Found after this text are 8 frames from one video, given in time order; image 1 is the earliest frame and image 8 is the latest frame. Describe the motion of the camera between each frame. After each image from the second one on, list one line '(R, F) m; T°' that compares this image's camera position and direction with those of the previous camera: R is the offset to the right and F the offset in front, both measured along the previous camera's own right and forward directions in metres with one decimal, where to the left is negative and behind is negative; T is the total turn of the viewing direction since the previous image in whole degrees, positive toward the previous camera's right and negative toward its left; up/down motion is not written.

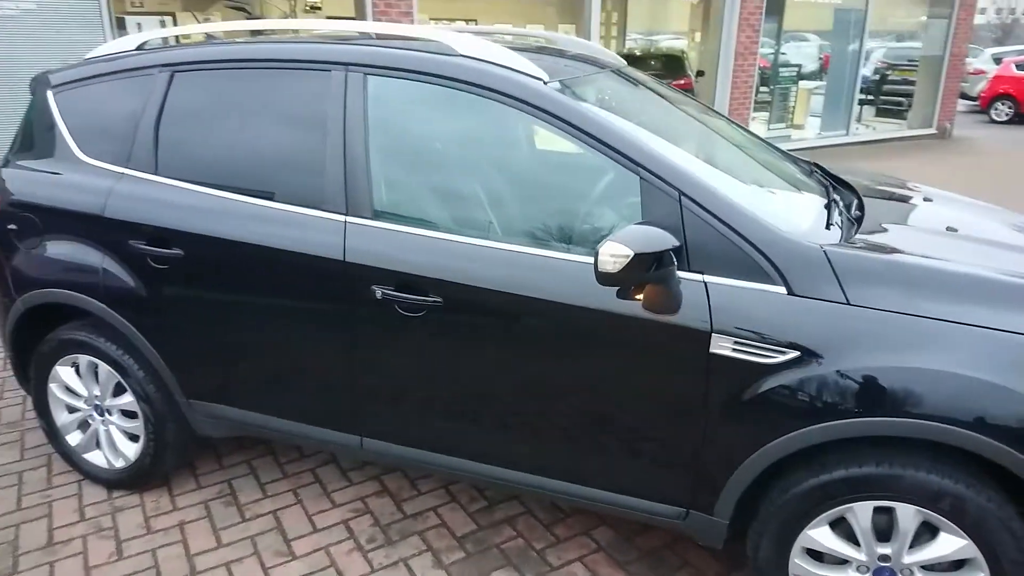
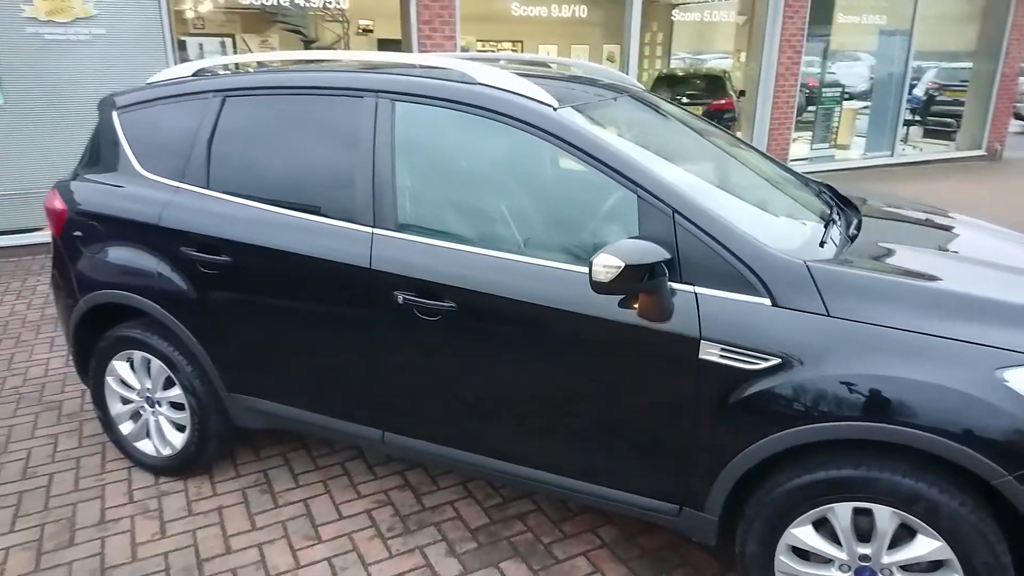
(+0.1, -0.2) m; -3°
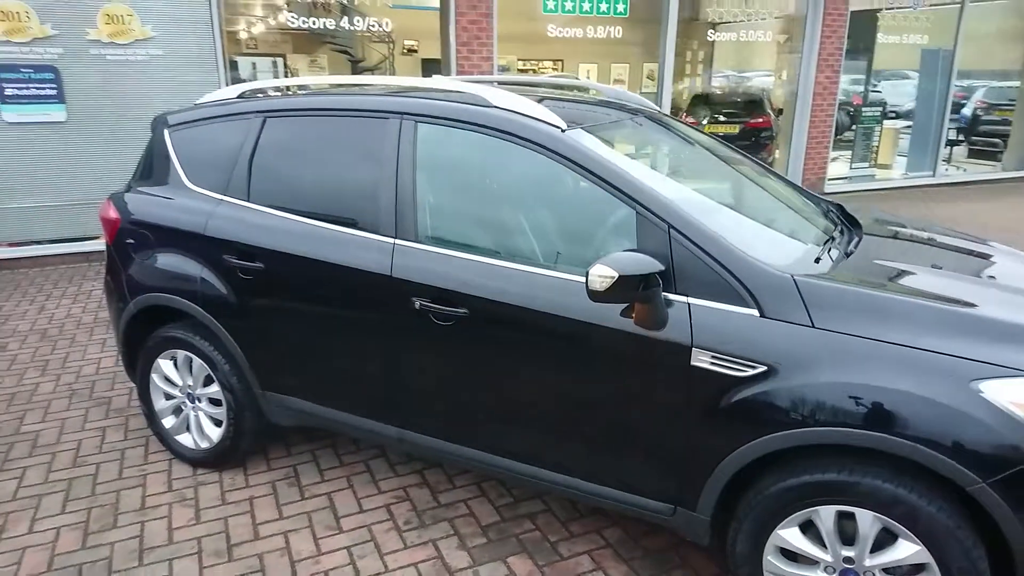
(+0.1, -0.2) m; -3°
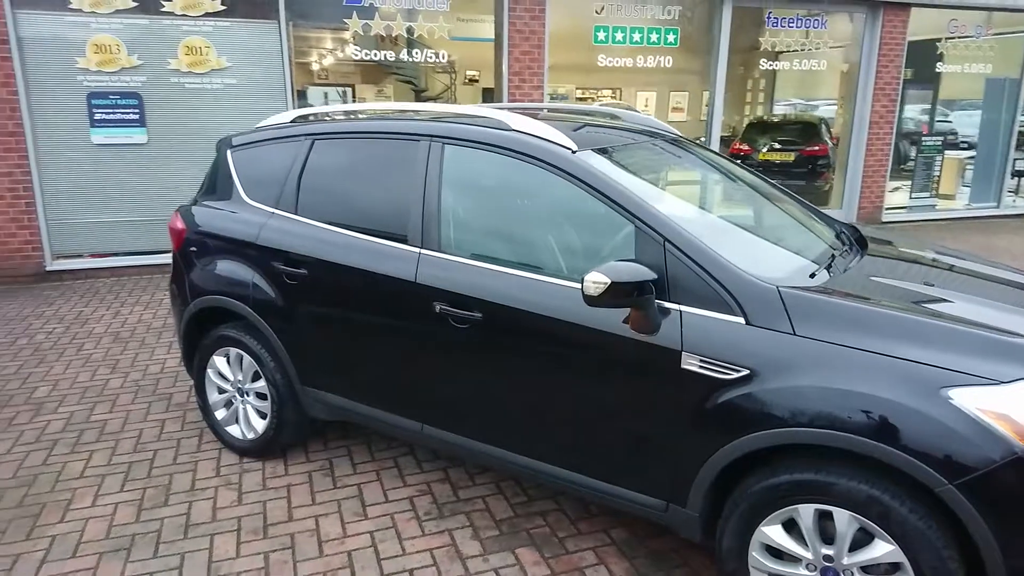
(+0.2, -0.2) m; -5°
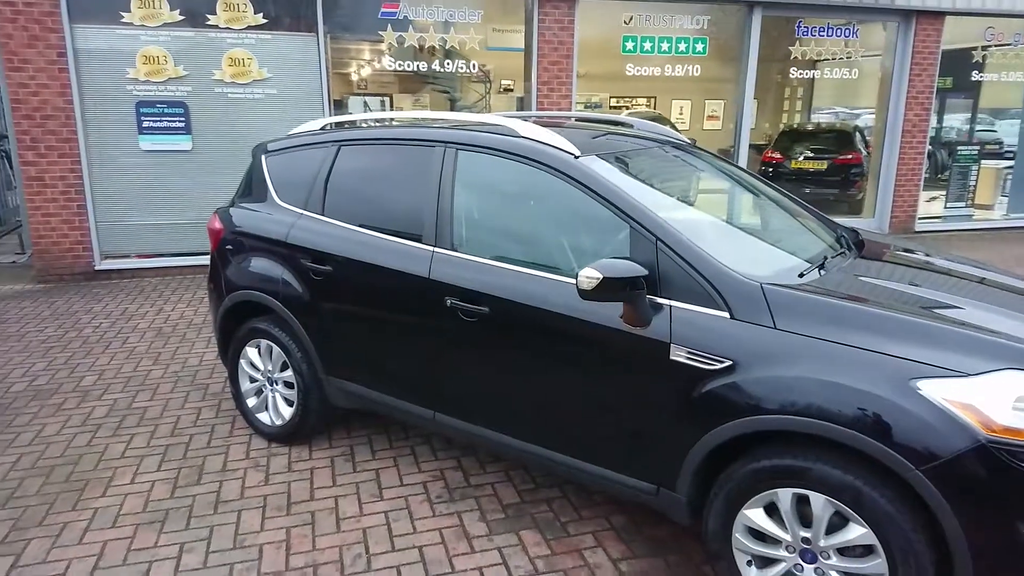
(+0.1, -0.2) m; -3°
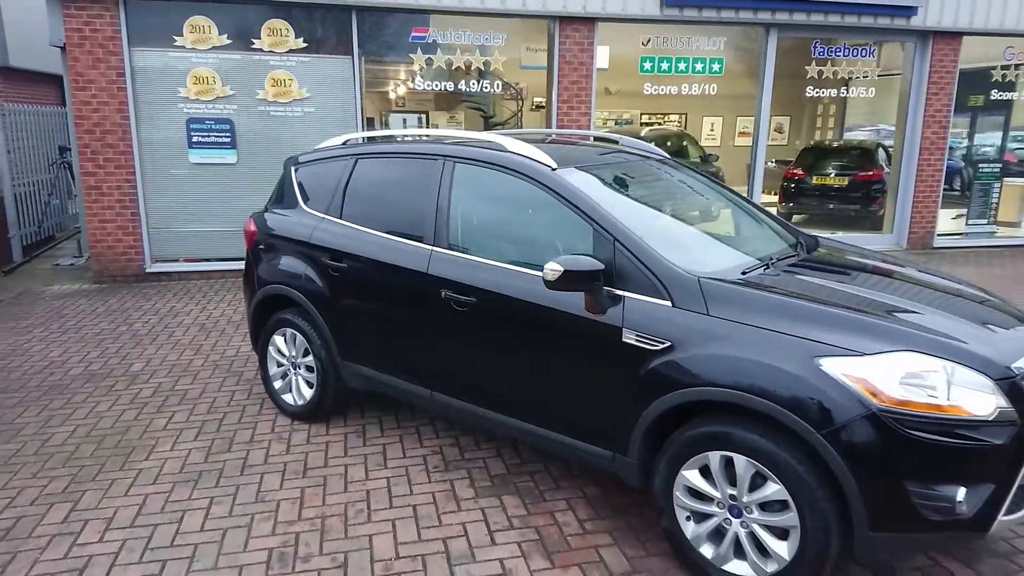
(+0.2, -0.4) m; -3°
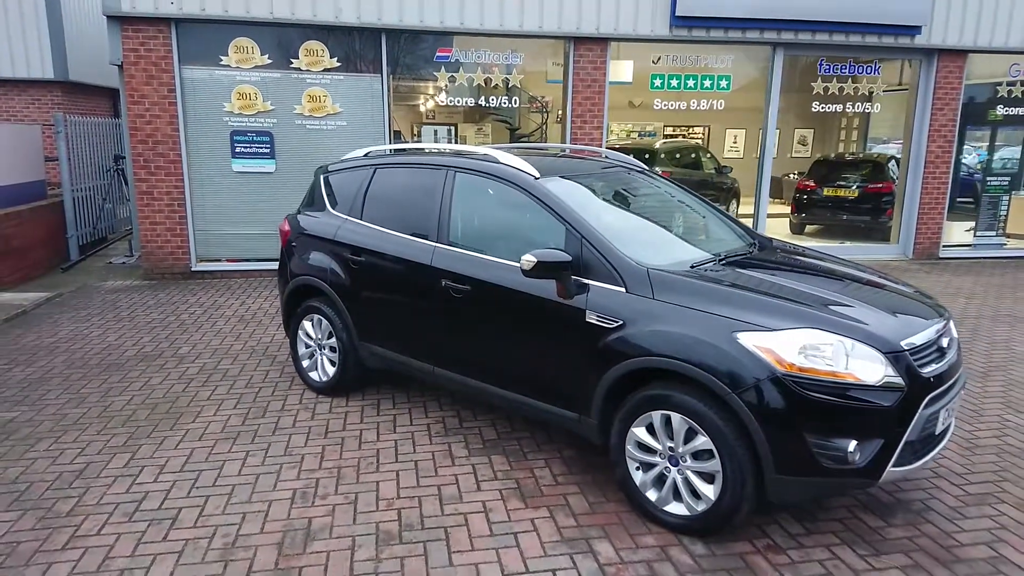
(+0.2, -0.6) m; -2°
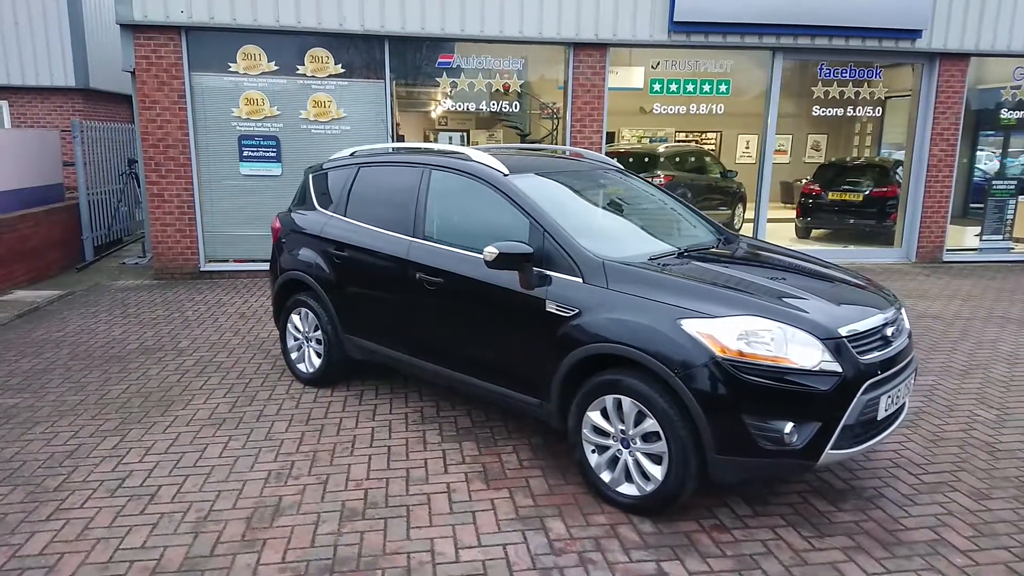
(+0.3, -0.2) m; -2°
